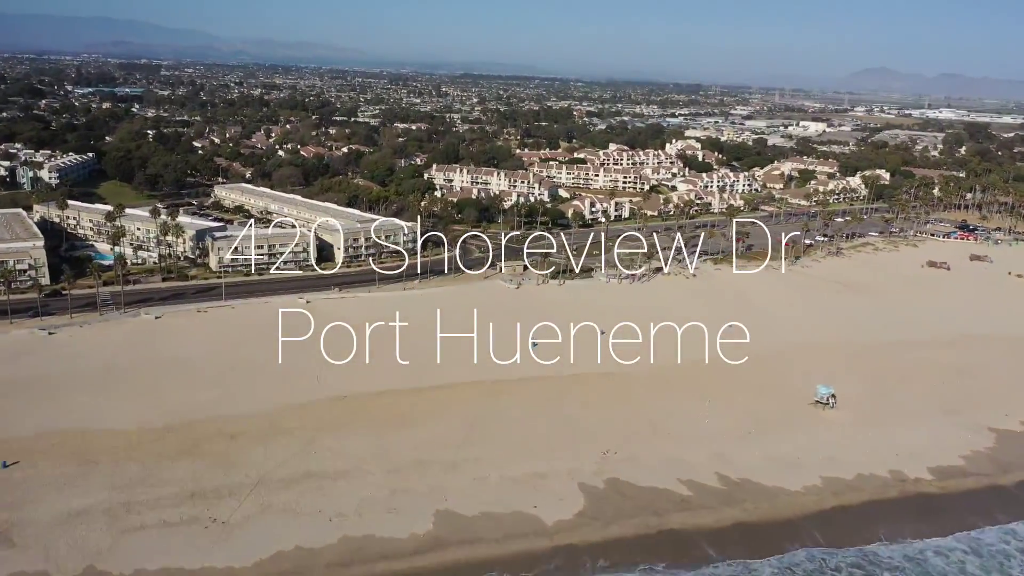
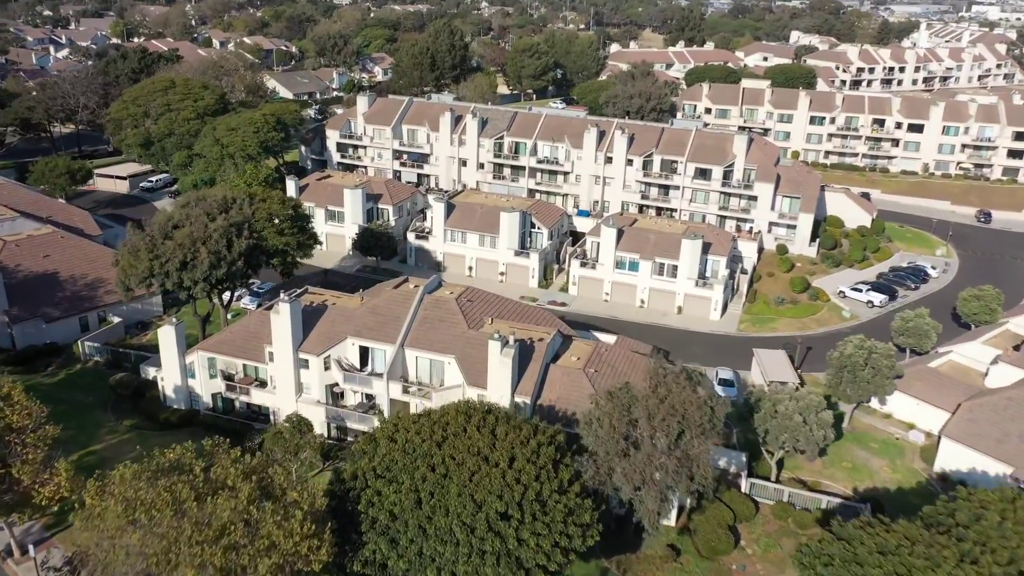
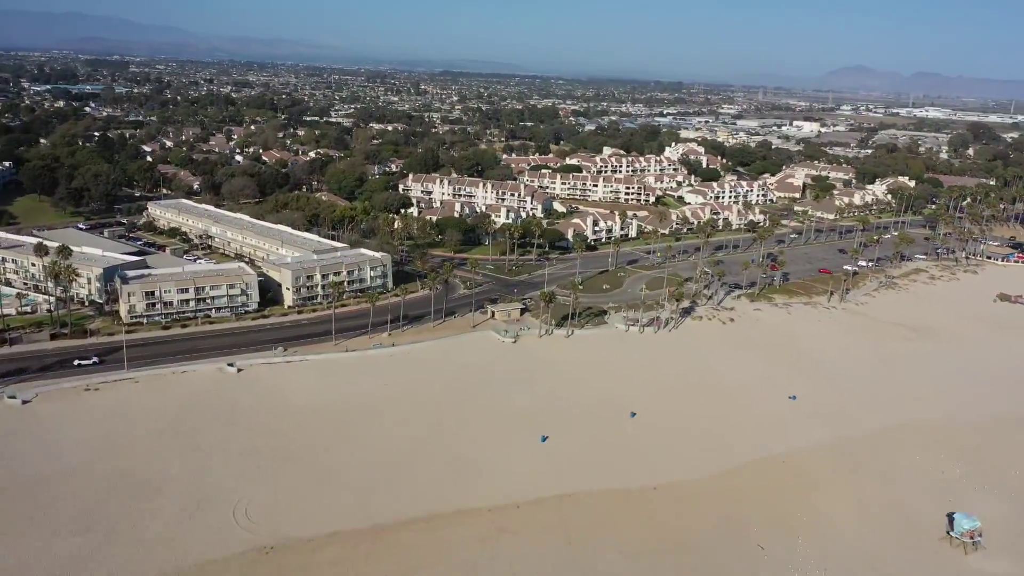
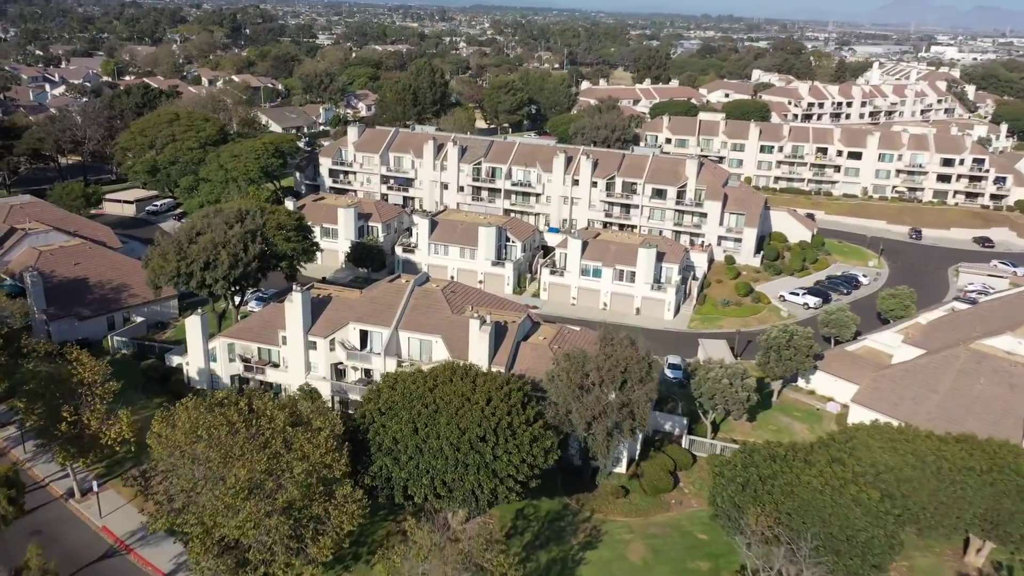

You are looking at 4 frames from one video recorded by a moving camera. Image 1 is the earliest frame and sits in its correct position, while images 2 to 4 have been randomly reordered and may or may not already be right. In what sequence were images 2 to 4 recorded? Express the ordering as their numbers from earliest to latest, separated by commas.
3, 4, 2
